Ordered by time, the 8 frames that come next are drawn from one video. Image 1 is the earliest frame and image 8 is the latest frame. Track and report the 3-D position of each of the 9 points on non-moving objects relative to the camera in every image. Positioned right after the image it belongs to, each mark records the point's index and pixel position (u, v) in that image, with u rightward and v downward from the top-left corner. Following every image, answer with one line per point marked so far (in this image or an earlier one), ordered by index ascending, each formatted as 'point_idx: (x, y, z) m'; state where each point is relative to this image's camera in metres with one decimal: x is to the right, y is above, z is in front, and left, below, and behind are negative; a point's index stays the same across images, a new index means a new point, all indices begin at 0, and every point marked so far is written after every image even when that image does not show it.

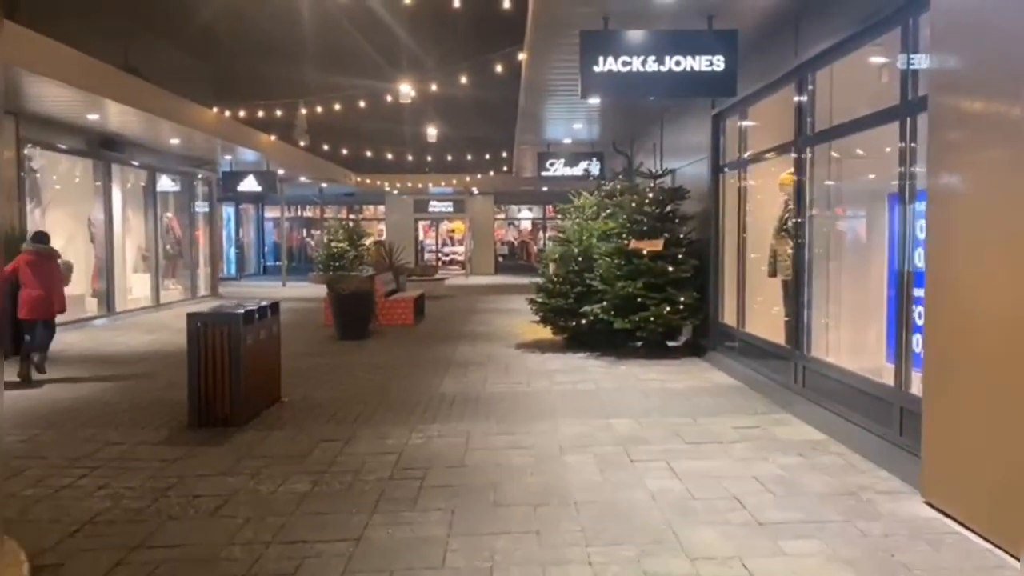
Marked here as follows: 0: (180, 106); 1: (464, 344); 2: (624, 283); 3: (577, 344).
0: (-6.5, +3.6, +16.7) m
1: (-0.7, -0.9, +13.3) m
2: (+1.5, +0.1, +11.3) m
3: (+1.0, -0.8, +12.6) m
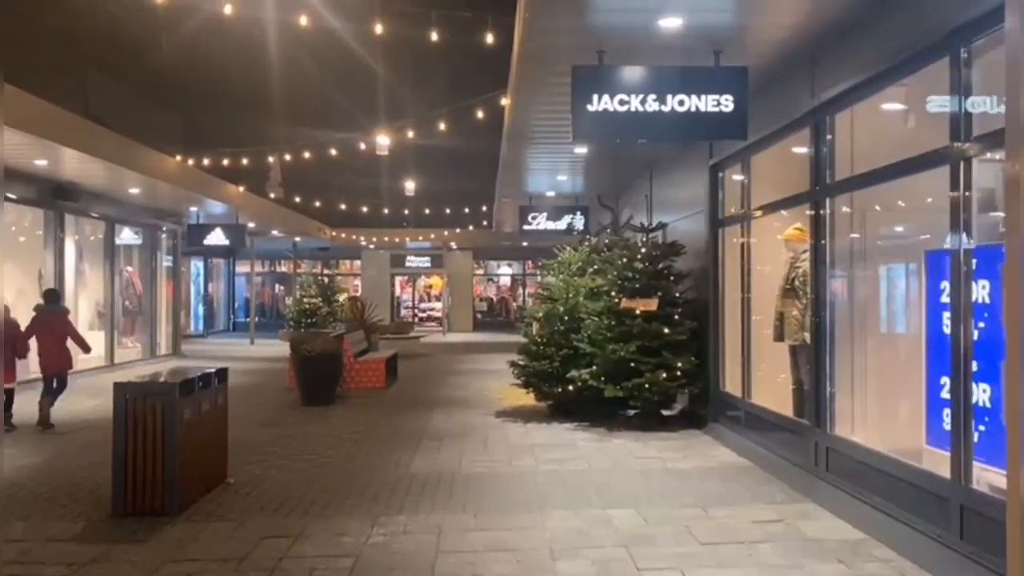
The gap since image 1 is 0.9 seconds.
0: (-6.8, +2.5, +15.7) m
1: (-1.0, -1.8, +12.1) m
2: (+1.2, -0.7, +10.3) m
3: (+0.7, -1.7, +11.5) m
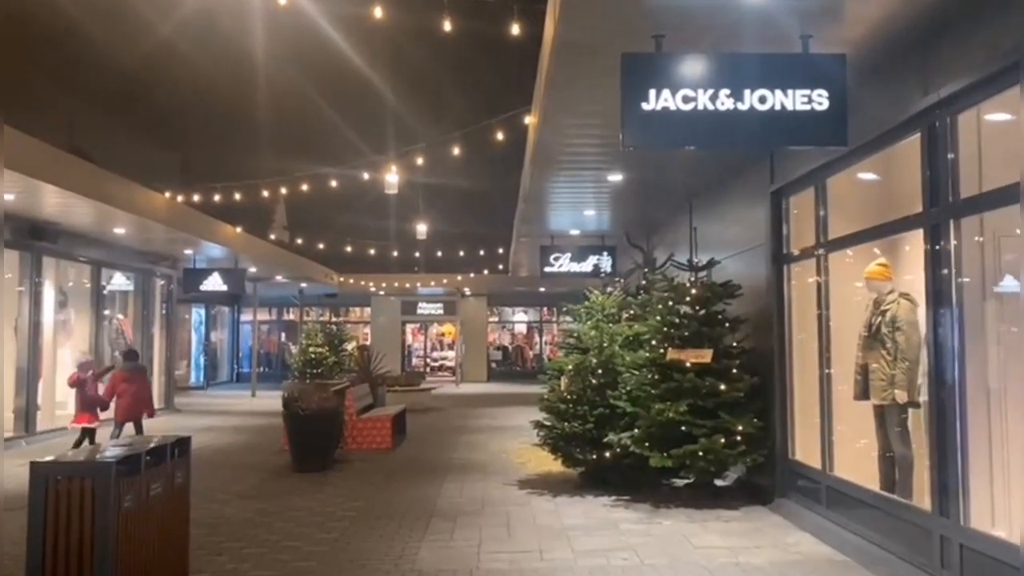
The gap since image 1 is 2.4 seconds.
0: (-6.5, +1.6, +14.4) m
1: (-0.7, -2.4, +10.5) m
2: (+1.5, -1.2, +8.6) m
3: (+1.0, -2.2, +9.8) m
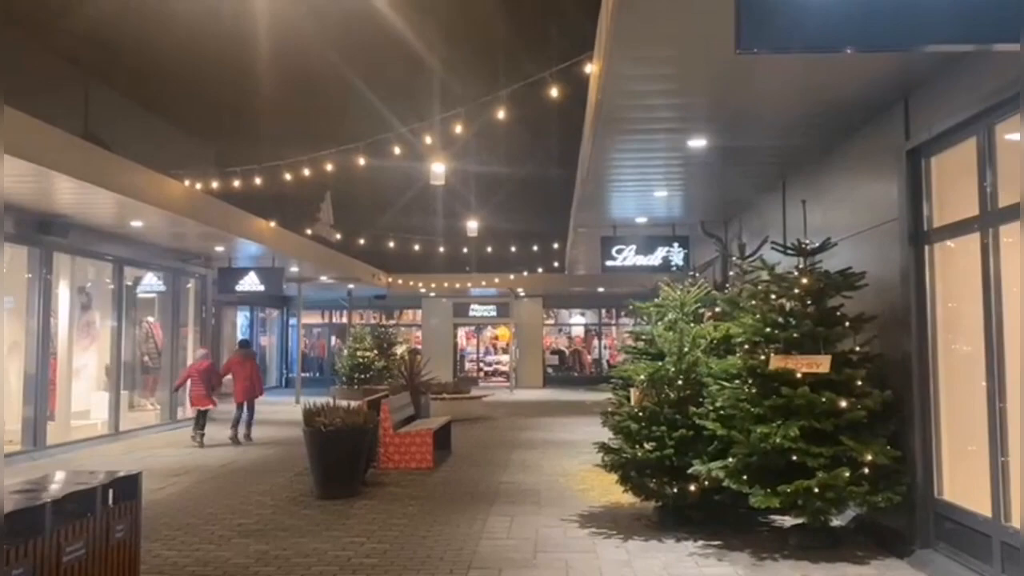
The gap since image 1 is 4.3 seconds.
0: (-5.6, +1.7, +13.0) m
1: (-0.1, -2.3, +8.7) m
2: (+2.0, -1.1, +6.7) m
3: (+1.6, -2.2, +7.9) m
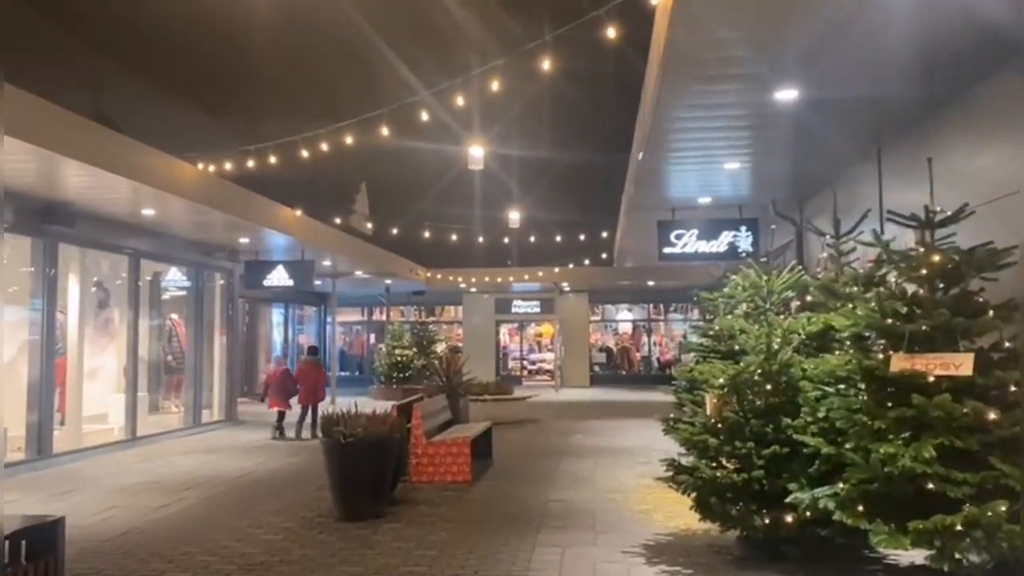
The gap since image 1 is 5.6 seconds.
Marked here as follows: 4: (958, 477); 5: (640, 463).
0: (-5.0, +1.8, +11.9) m
1: (+0.3, -2.2, +7.3) m
2: (+2.3, -1.0, +5.2) m
3: (+2.0, -2.0, +6.4) m
4: (+2.7, -1.1, +5.1) m
5: (+1.7, -2.4, +11.6) m
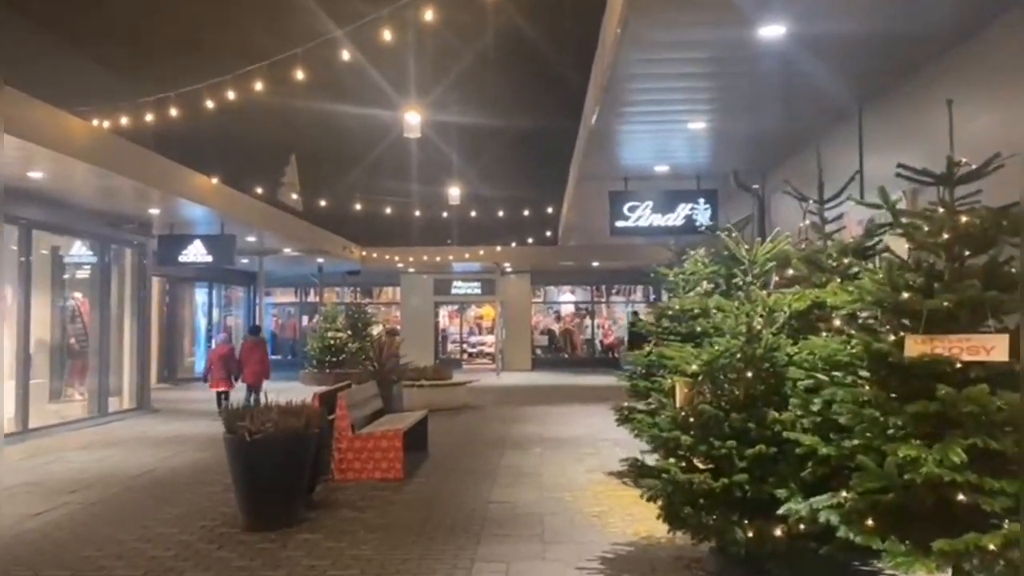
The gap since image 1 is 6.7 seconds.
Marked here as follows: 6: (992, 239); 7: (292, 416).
0: (-5.8, +2.1, +10.3) m
1: (-0.2, -2.0, +6.2) m
2: (+2.0, -0.8, +4.2) m
3: (+1.5, -1.8, +5.5) m
4: (+2.4, -1.0, +4.2) m
5: (+1.0, -2.1, +10.6) m
6: (+2.6, +0.3, +4.6) m
7: (-2.0, -1.1, +7.6) m
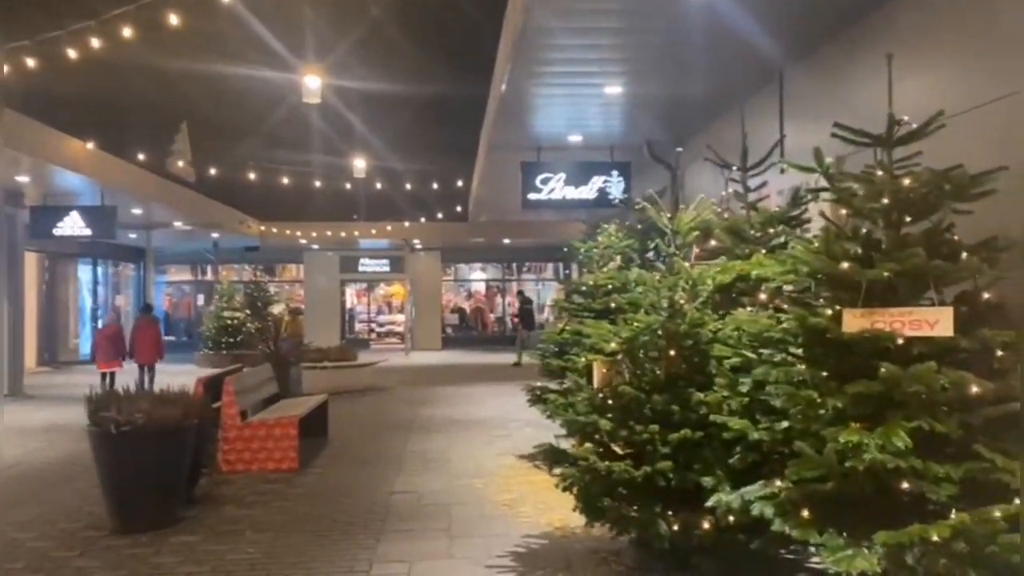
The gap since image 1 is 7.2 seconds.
0: (-6.8, +2.4, +9.0) m
1: (-0.8, -1.8, +5.6) m
2: (+1.5, -0.7, +3.8) m
3: (+1.0, -1.7, +5.1) m
4: (+1.9, -0.8, +3.8) m
5: (-0.1, -1.8, +10.1) m
6: (+2.1, +0.4, +4.3) m
7: (-2.8, -0.9, +6.8) m
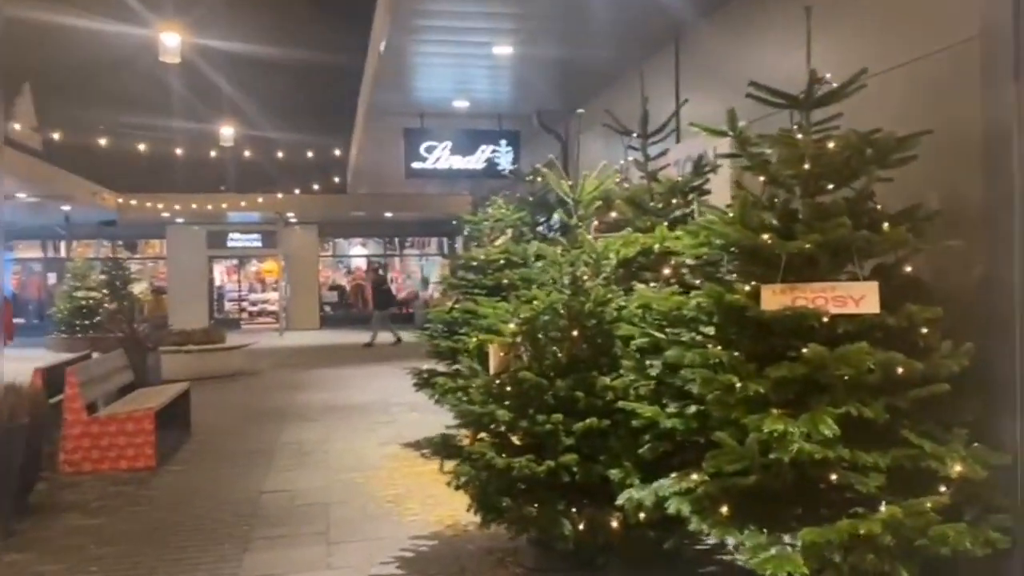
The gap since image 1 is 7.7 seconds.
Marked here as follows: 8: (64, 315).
0: (-7.9, +2.5, +7.4) m
1: (-1.5, -1.6, +5.0) m
2: (+1.1, -0.5, +3.5) m
3: (+0.4, -1.5, +4.6) m
4: (+1.5, -0.7, +3.5) m
5: (-1.4, -1.5, +9.5) m
6: (+1.6, +0.5, +3.9) m
7: (-3.6, -0.8, +5.8) m
8: (-9.5, -0.6, +18.1) m
